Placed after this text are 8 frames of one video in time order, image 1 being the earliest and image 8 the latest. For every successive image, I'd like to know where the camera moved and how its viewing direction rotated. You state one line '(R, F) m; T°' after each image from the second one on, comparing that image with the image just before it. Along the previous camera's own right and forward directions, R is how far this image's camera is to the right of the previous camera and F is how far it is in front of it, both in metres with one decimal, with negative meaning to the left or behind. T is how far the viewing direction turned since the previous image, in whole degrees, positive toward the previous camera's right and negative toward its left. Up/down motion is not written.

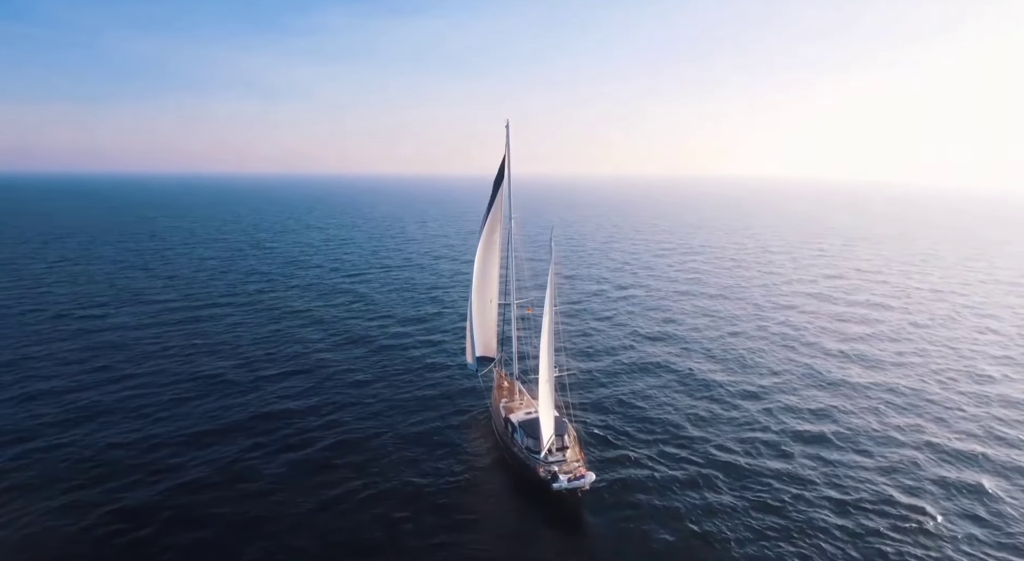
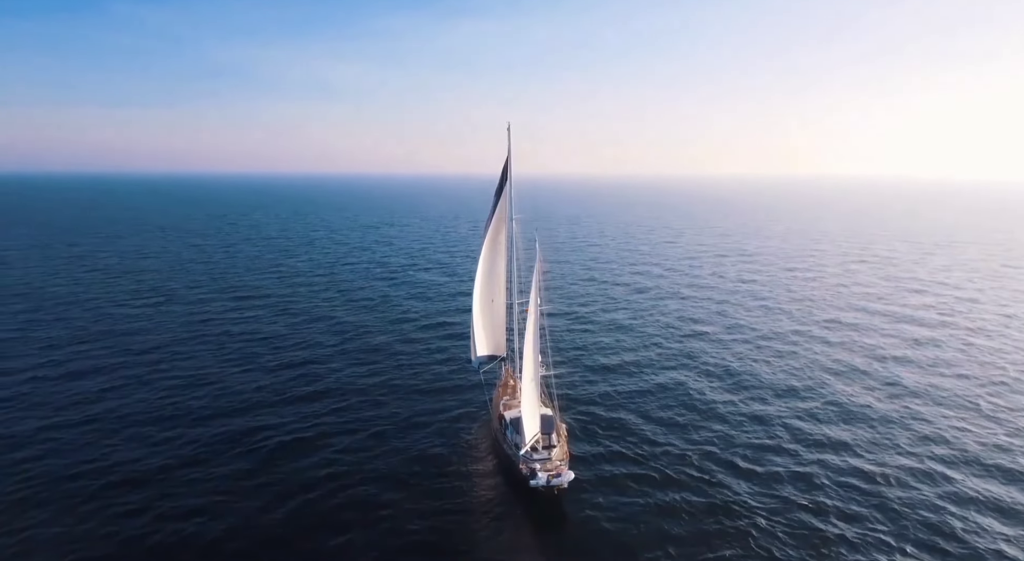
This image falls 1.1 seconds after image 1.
(+4.7, -1.1) m; -6°
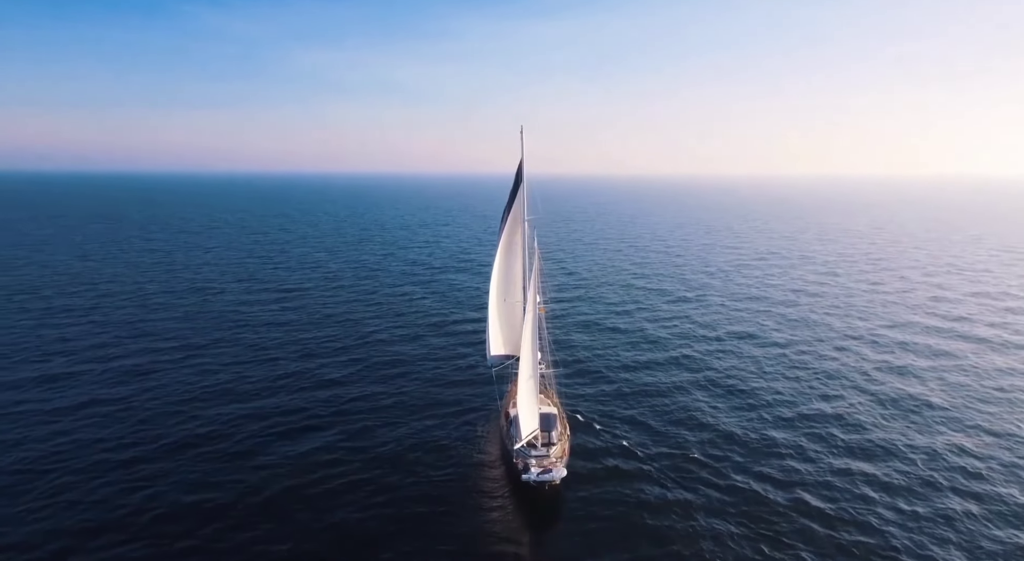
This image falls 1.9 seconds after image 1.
(+3.9, -1.1) m; -6°
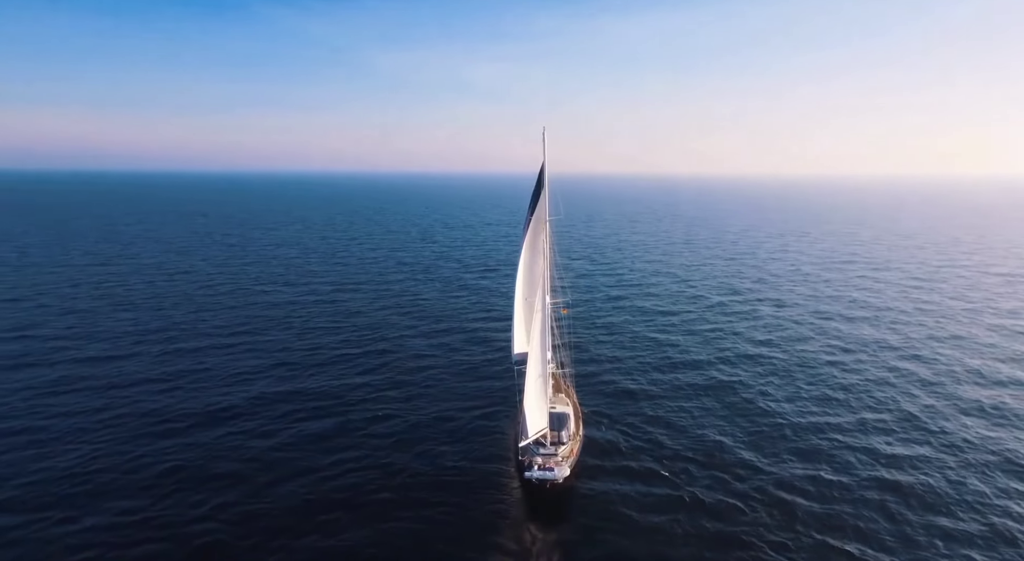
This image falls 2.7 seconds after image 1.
(+4.2, -0.8) m; -7°
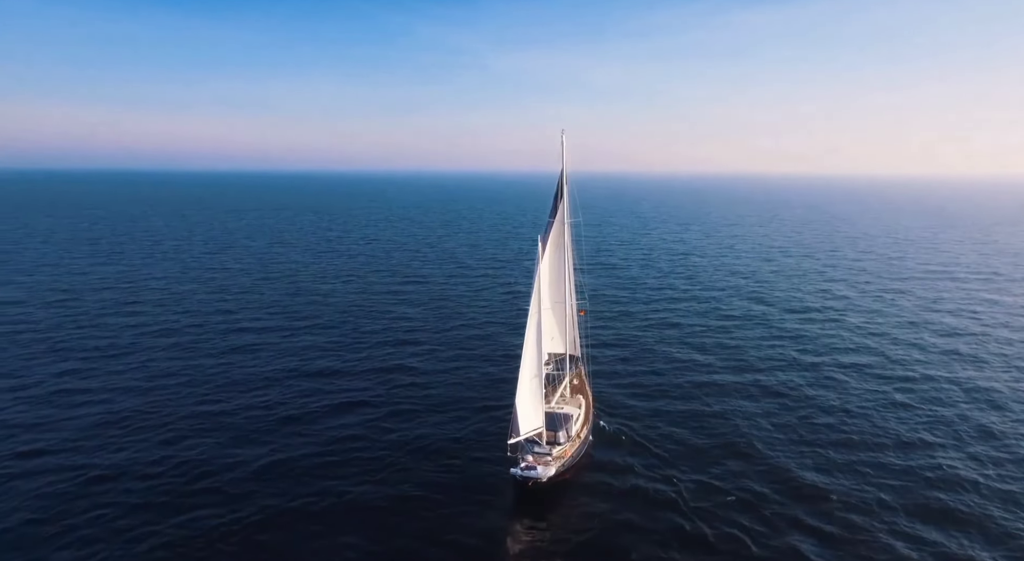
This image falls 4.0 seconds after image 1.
(+8.1, -0.4) m; -11°
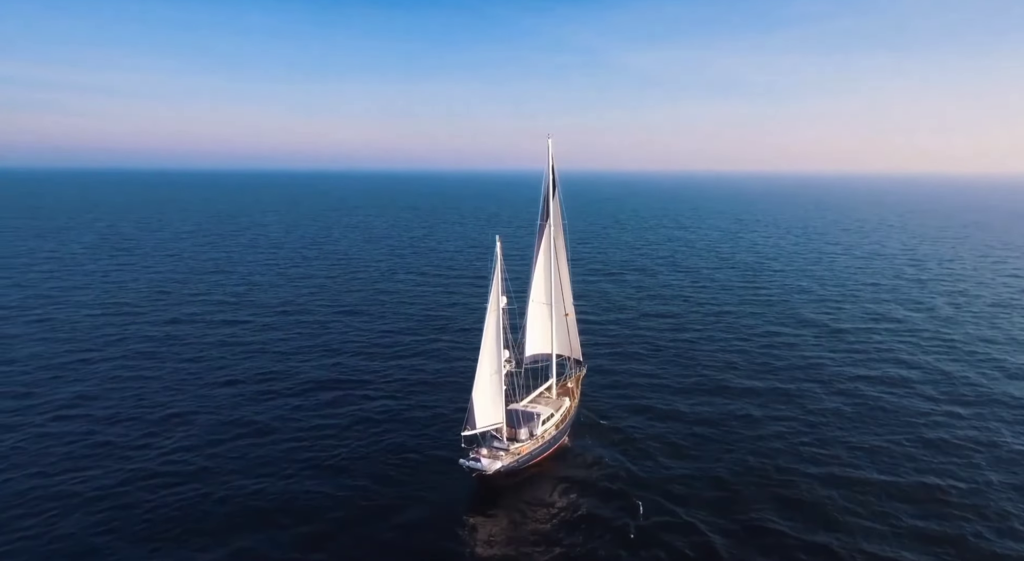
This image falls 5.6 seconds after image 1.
(+11.6, -0.5) m; -12°
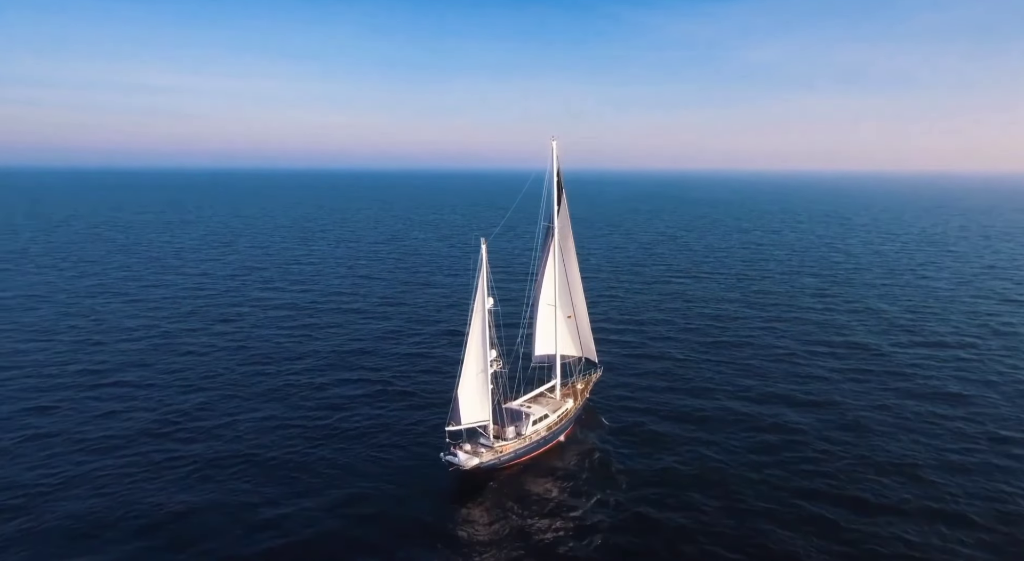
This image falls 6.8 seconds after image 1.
(+8.9, +0.1) m; -11°
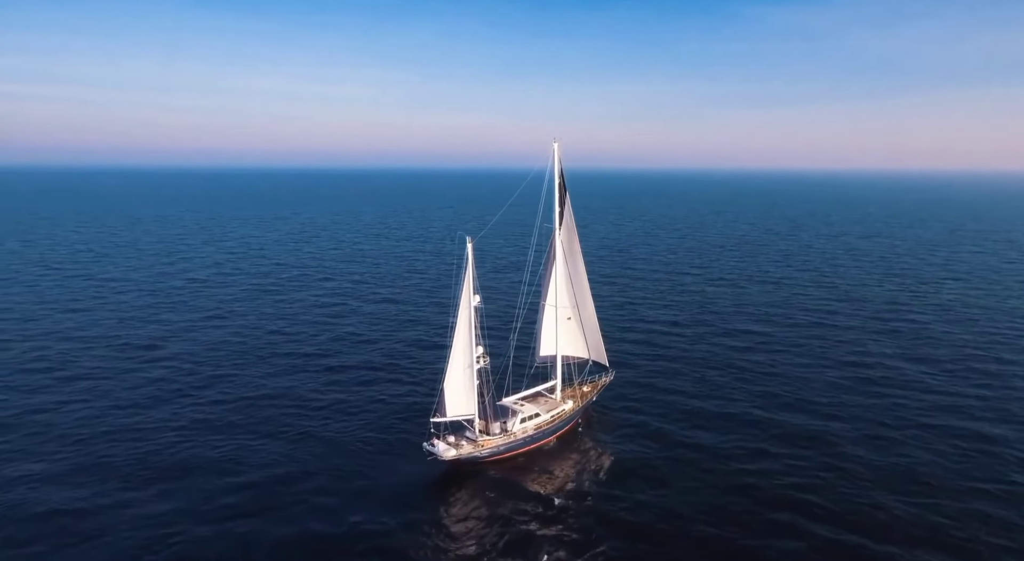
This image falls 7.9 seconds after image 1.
(+8.7, +0.1) m; -10°
